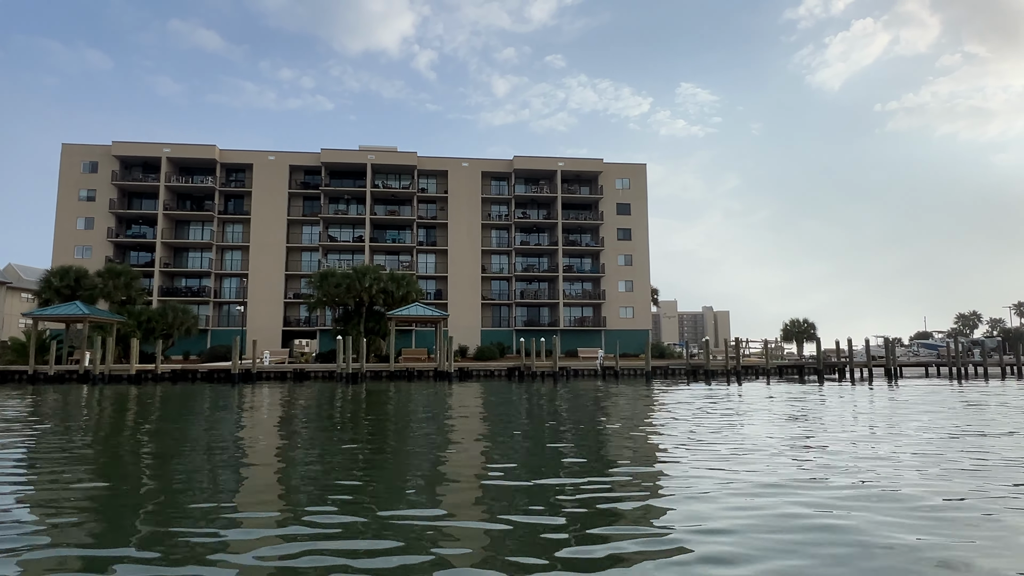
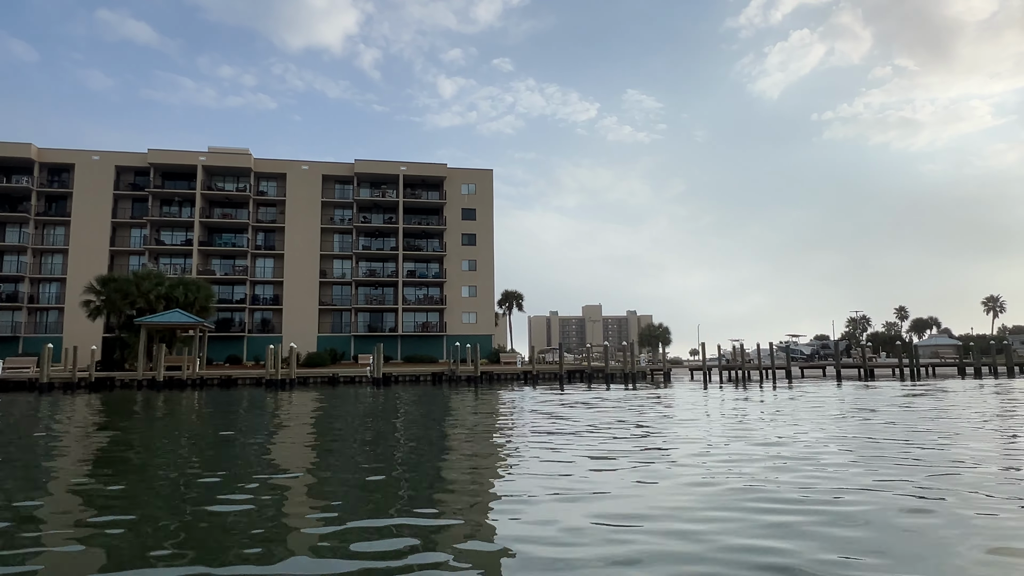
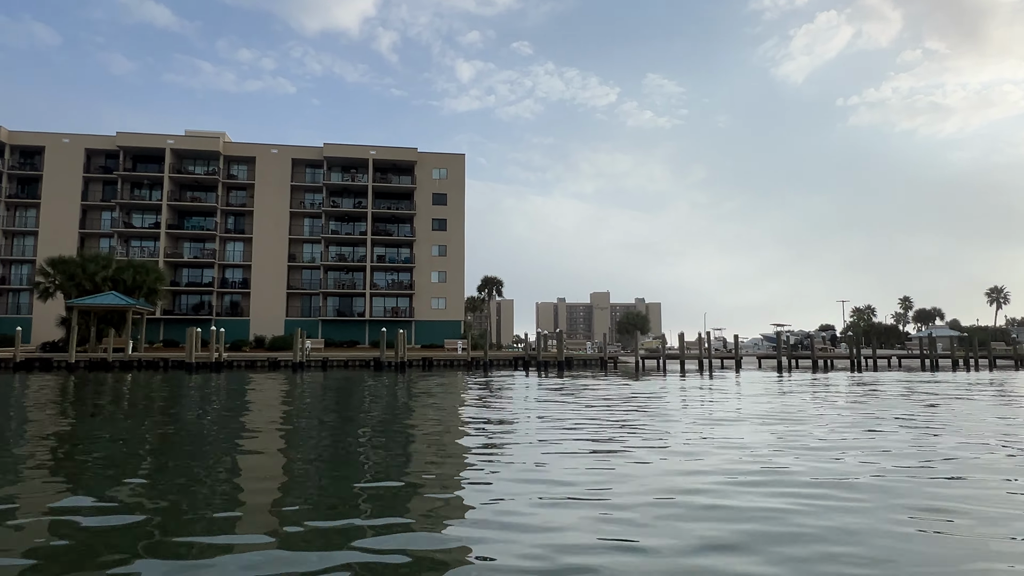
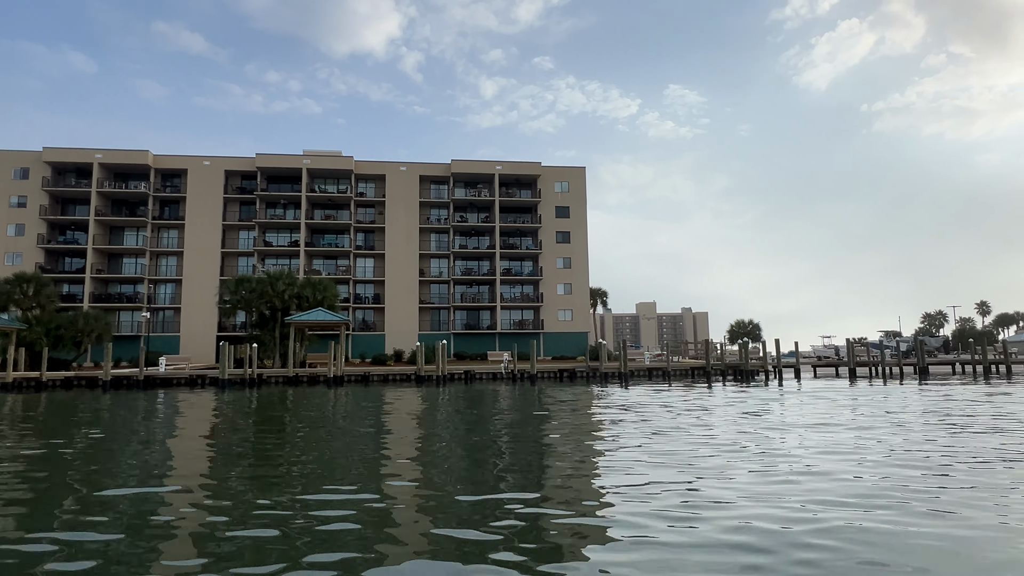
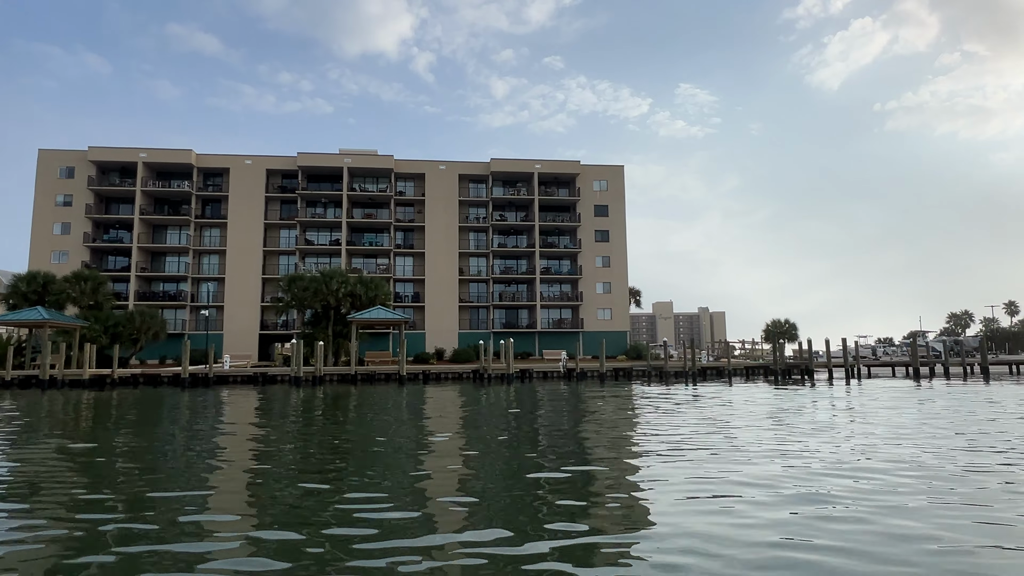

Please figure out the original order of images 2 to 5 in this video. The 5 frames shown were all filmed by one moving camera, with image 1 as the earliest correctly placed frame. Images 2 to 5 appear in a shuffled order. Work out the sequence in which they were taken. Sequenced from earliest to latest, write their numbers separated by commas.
5, 4, 2, 3
